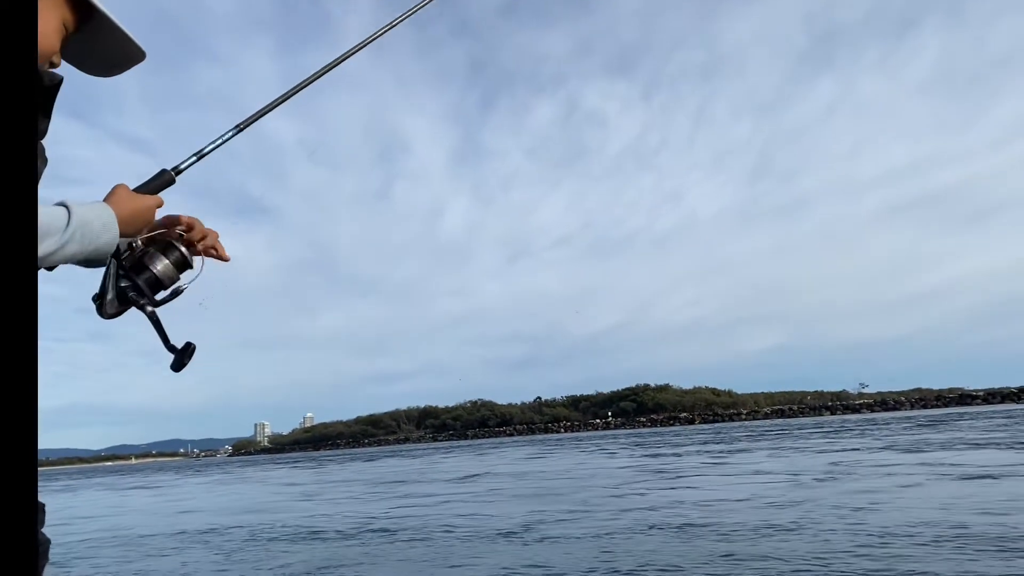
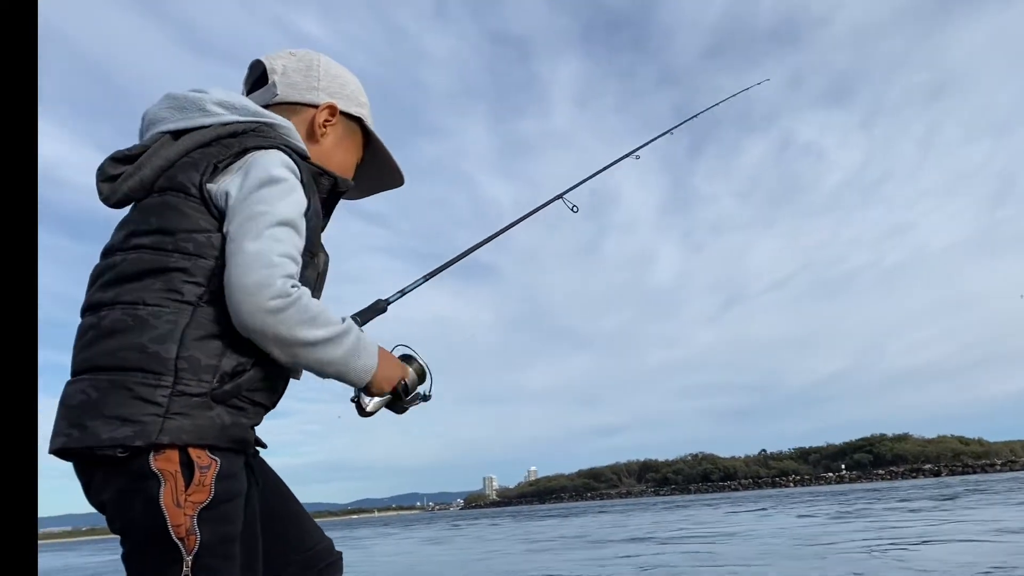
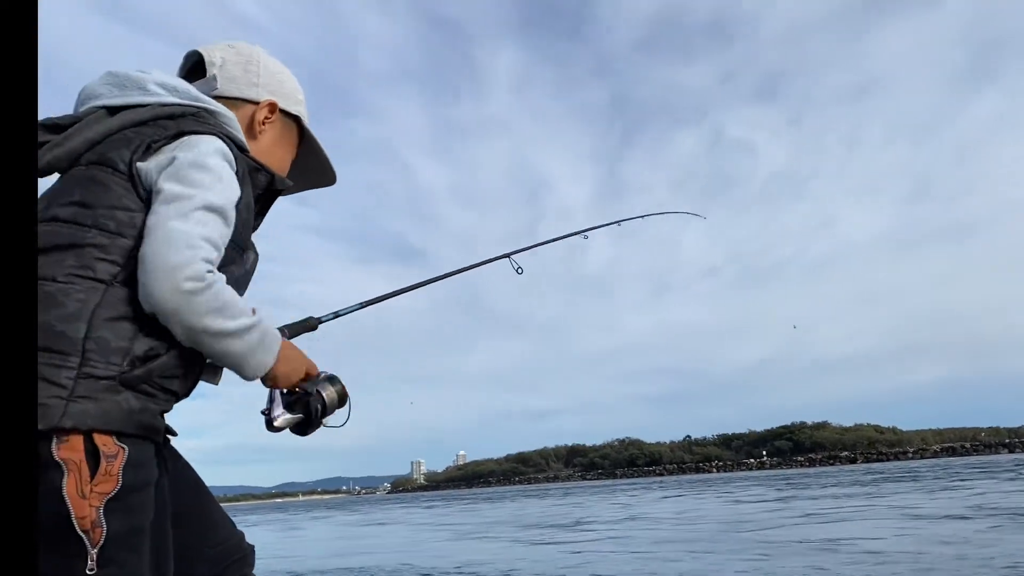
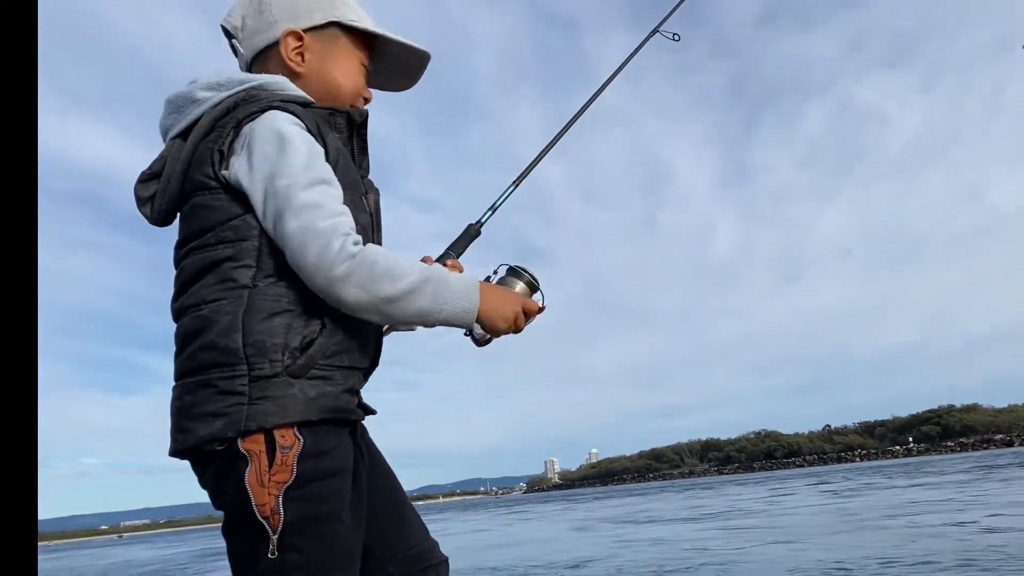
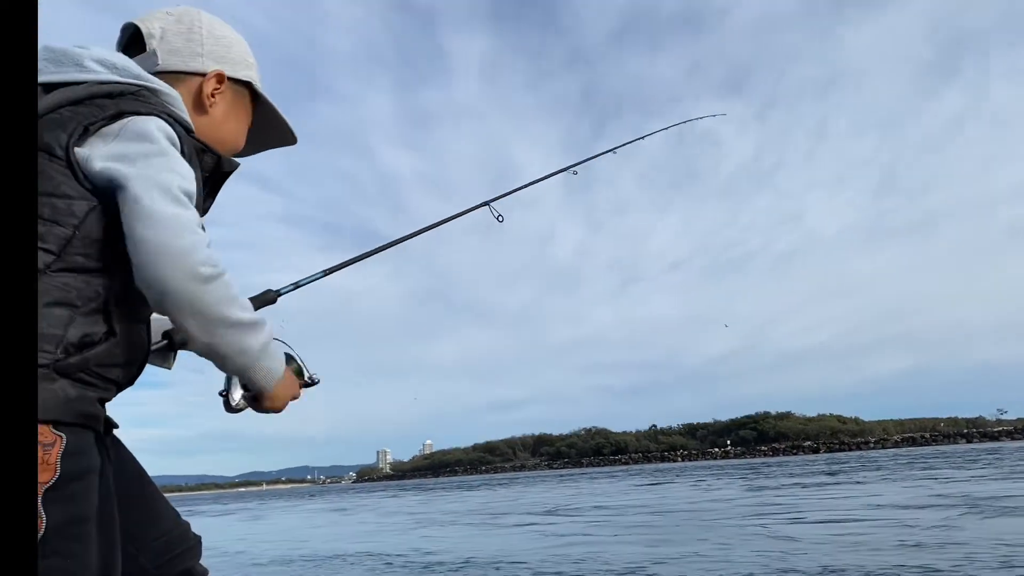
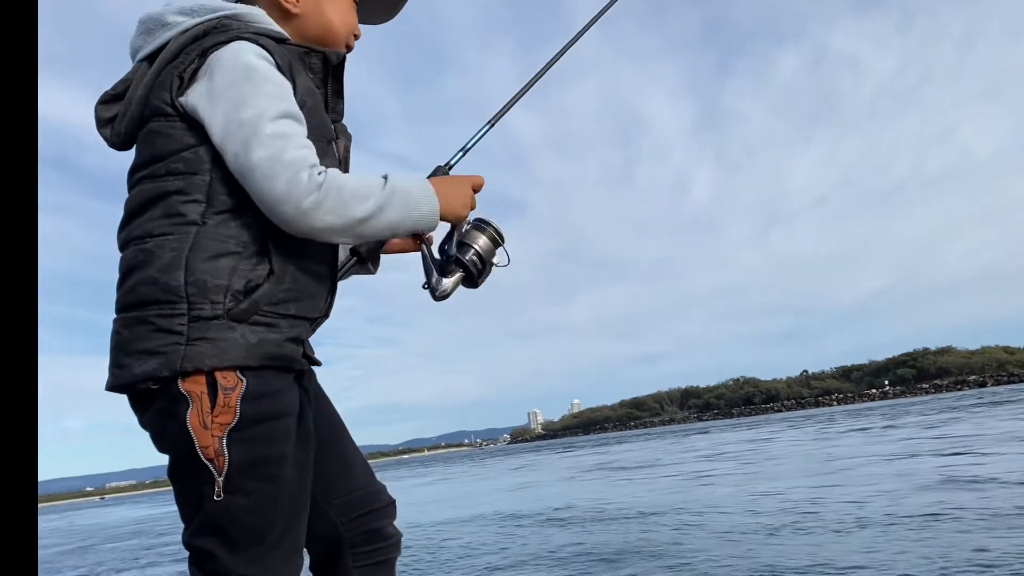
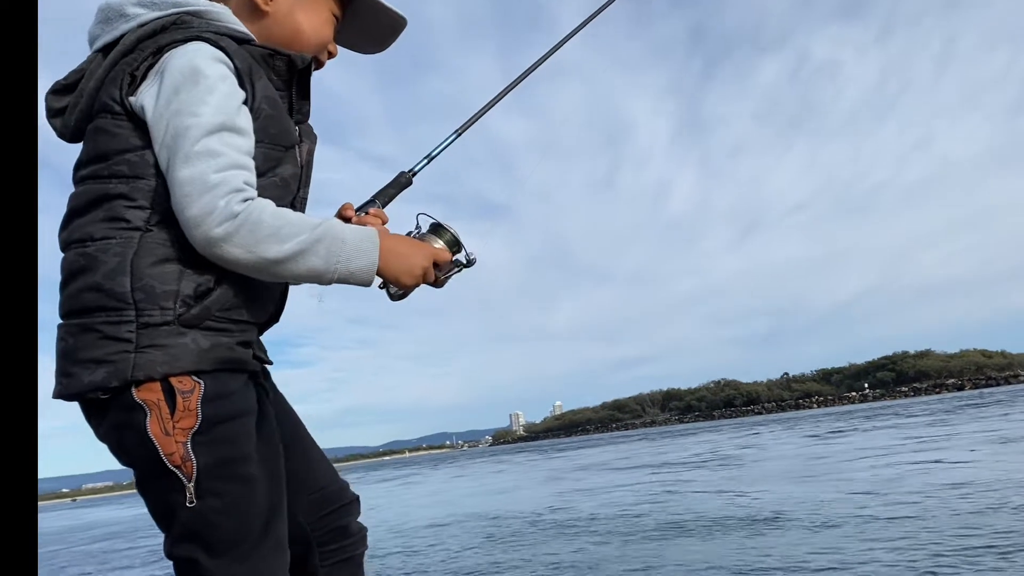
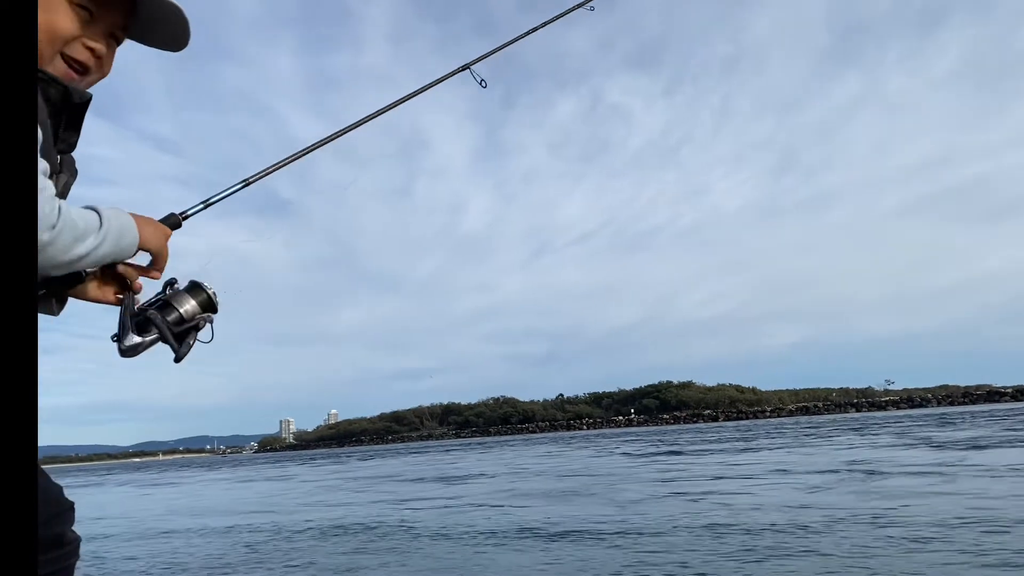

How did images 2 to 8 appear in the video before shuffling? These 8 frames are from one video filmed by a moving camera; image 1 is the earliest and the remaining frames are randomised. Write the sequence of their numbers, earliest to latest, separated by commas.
8, 5, 3, 2, 7, 6, 4
